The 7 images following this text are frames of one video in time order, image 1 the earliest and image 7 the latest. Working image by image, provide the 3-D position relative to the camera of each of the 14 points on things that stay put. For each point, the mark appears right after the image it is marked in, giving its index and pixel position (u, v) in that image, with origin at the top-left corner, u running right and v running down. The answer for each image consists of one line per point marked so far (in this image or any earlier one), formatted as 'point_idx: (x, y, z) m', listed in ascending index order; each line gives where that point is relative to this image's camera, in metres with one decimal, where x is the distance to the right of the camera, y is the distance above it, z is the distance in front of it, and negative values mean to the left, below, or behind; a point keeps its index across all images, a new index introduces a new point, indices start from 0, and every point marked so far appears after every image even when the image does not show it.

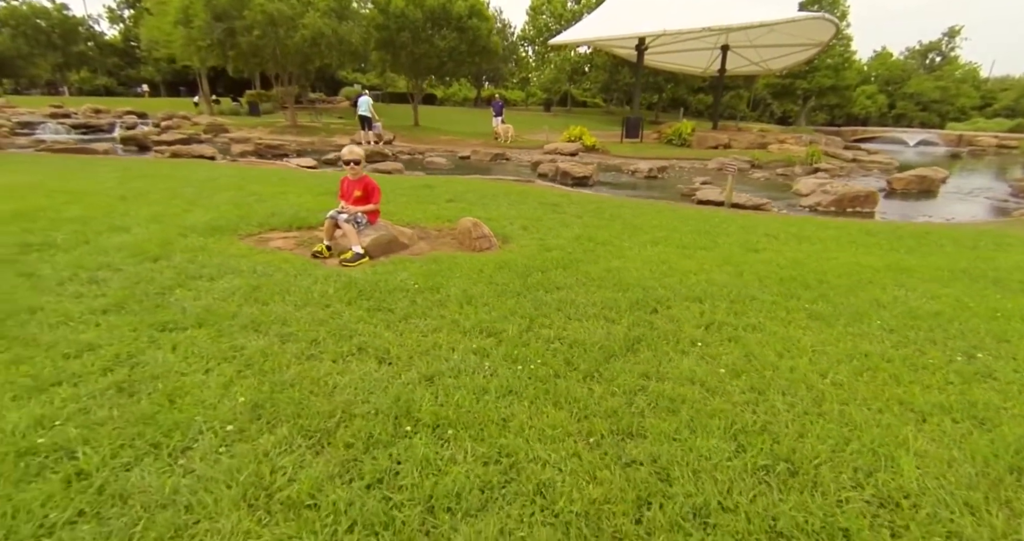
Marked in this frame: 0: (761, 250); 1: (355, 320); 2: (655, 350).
0: (+3.1, +0.3, +6.2) m
1: (-1.2, -0.4, +3.8) m
2: (+1.0, -0.6, +3.4) m
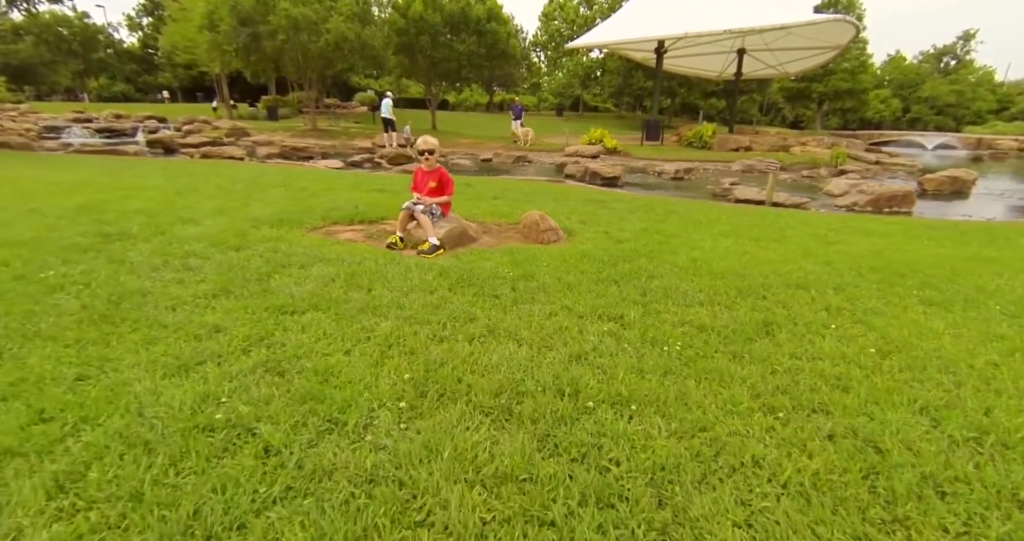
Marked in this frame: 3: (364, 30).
0: (+4.0, +0.4, +6.1) m
1: (-0.3, -0.3, +3.7) m
2: (+1.9, -0.4, +3.3) m
3: (-5.8, +9.5, +19.5) m
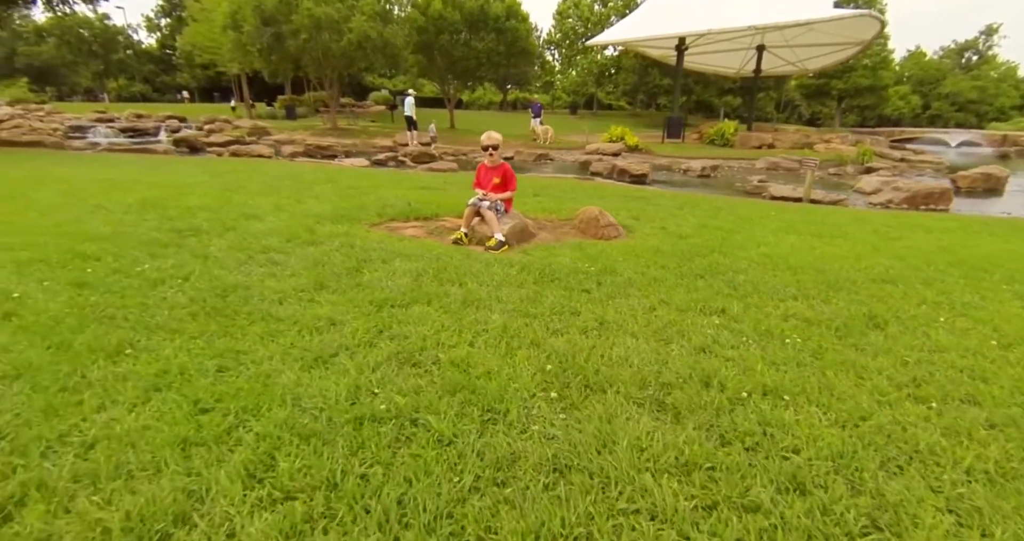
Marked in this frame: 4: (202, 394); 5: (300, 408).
0: (+4.8, +0.4, +6.1) m
1: (+0.4, -0.2, +3.7) m
2: (+2.6, -0.4, +3.3) m
3: (-5.0, +9.6, +19.5) m
4: (-1.5, -0.6, +2.3) m
5: (-0.9, -0.6, +2.2) m
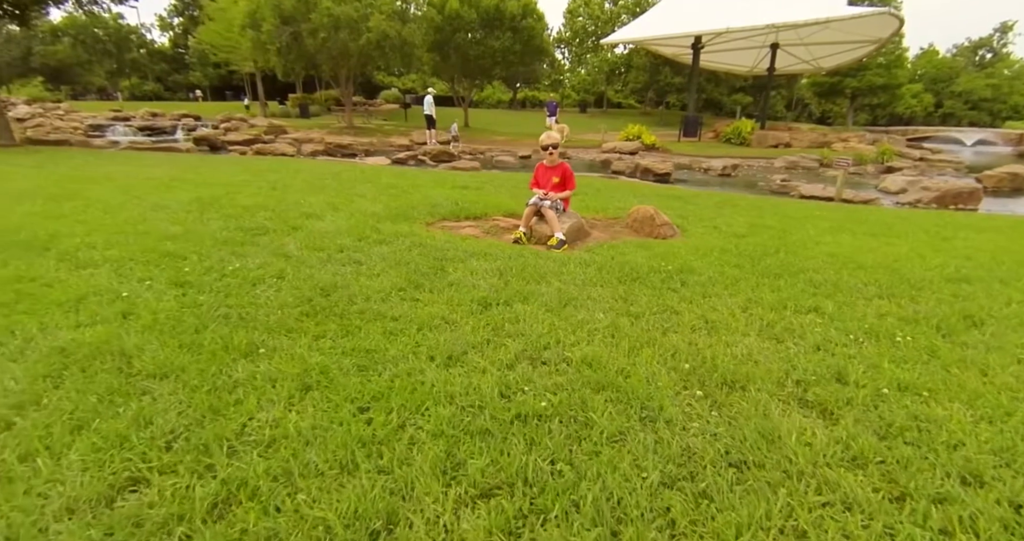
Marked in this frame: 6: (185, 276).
0: (+5.5, +0.4, +6.1) m
1: (+1.1, -0.2, +3.7) m
2: (+3.3, -0.4, +3.4) m
3: (-4.3, +9.6, +19.5) m
4: (-0.7, -0.6, +2.4) m
5: (-0.2, -0.6, +2.3) m
6: (-2.5, 0.0, +3.8) m
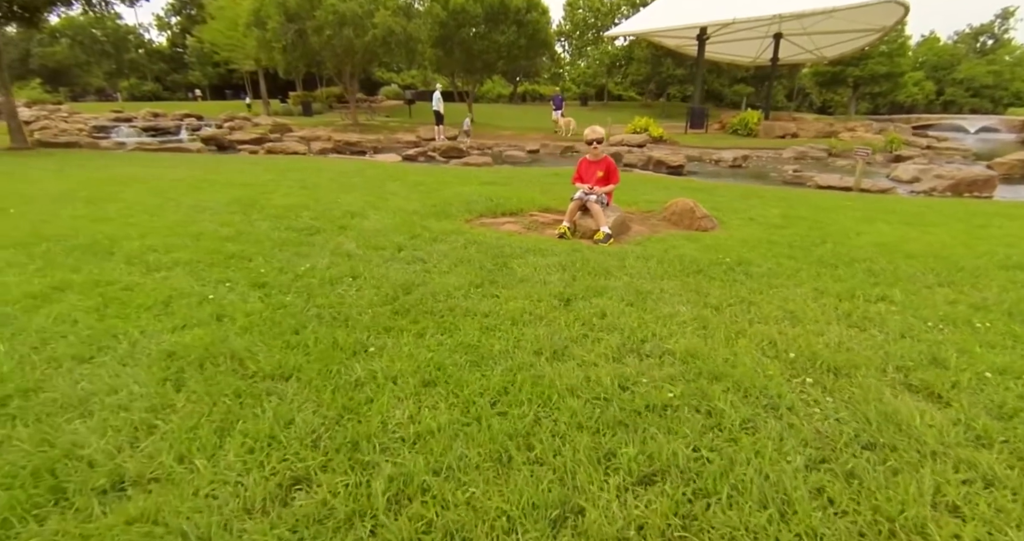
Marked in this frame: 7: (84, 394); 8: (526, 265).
0: (+6.0, +0.6, +6.2) m
1: (+1.7, -0.2, +3.8) m
2: (+3.9, -0.3, +3.5) m
3: (-4.1, +9.7, +19.4) m
4: (-0.2, -0.6, +2.4) m
5: (+0.3, -0.6, +2.4) m
6: (-1.9, -0.1, +3.9) m
7: (-2.1, -0.6, +2.5) m
8: (+0.1, 0.0, +4.4) m
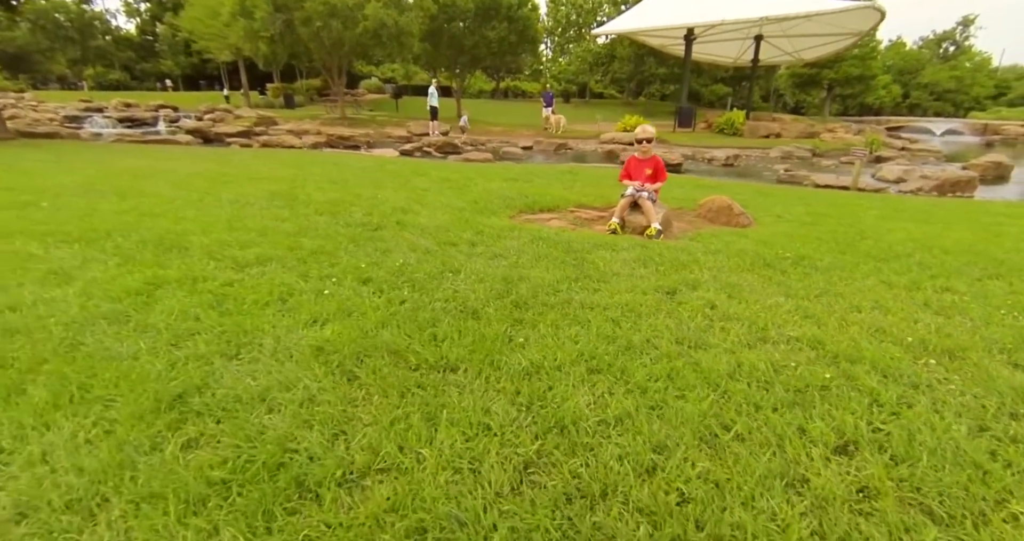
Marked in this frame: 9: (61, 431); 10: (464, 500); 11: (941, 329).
0: (+6.6, +0.7, +6.8) m
1: (+2.4, -0.1, +4.1) m
2: (+4.7, -0.2, +3.9) m
3: (-4.4, +9.9, +19.2) m
4: (+0.7, -0.5, +2.6) m
5: (+1.2, -0.6, +2.5) m
6: (-1.2, 0.0, +3.9) m
7: (-1.3, -0.6, +2.5) m
8: (+0.9, +0.1, +4.5) m
9: (-2.0, -0.7, +2.2) m
10: (-0.2, -0.9, +1.8) m
11: (+2.8, -0.4, +3.2) m
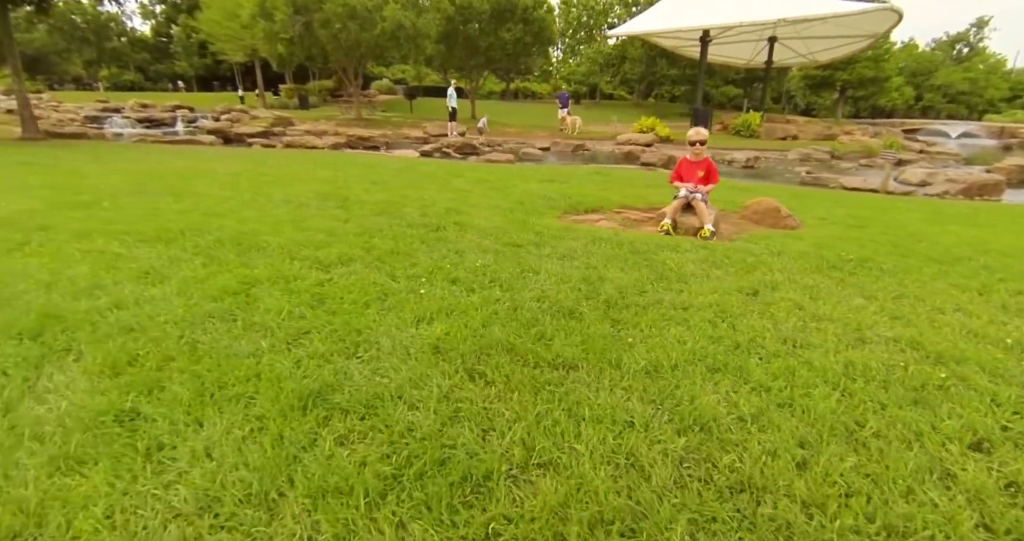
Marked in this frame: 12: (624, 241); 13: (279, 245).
0: (+7.2, +0.7, +6.8) m
1: (+3.1, -0.1, +4.1) m
2: (+5.3, -0.2, +3.9) m
3: (-3.7, +9.9, +19.2) m
4: (+1.3, -0.6, +2.7) m
5: (+1.9, -0.6, +2.6) m
6: (-0.5, 0.0, +4.0) m
7: (-0.6, -0.6, +2.5) m
8: (+1.5, +0.1, +4.6) m
9: (-1.4, -0.7, +2.3) m
10: (+0.5, -0.9, +1.9) m
11: (+3.4, -0.4, +3.3) m
12: (+1.2, +0.3, +5.2) m
13: (-2.1, +0.2, +4.5) m
